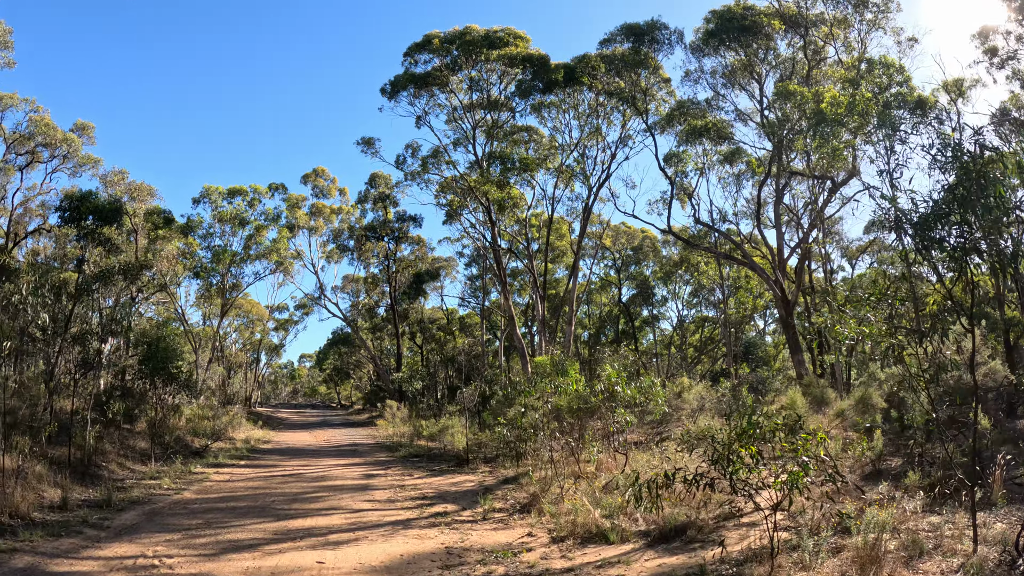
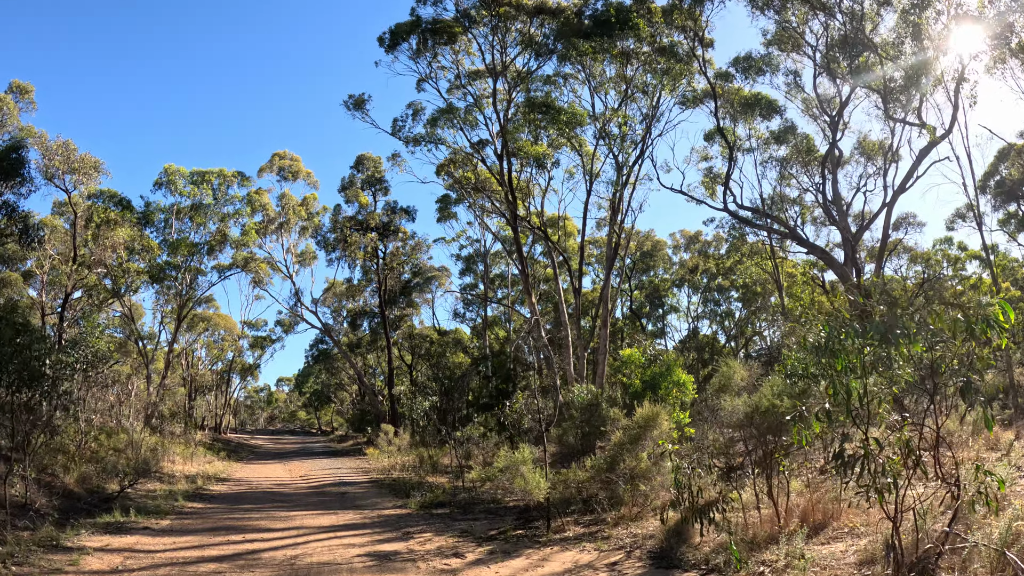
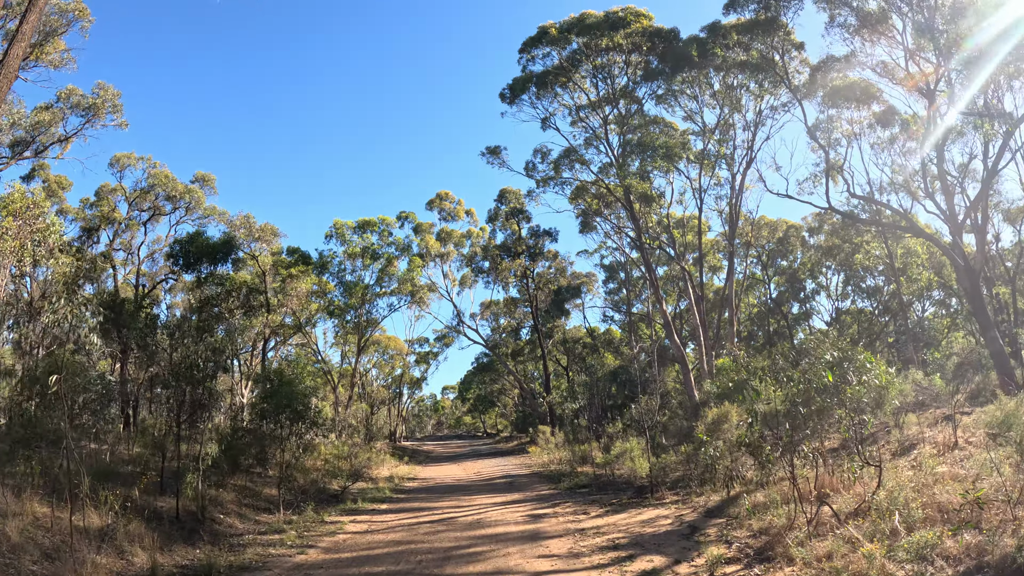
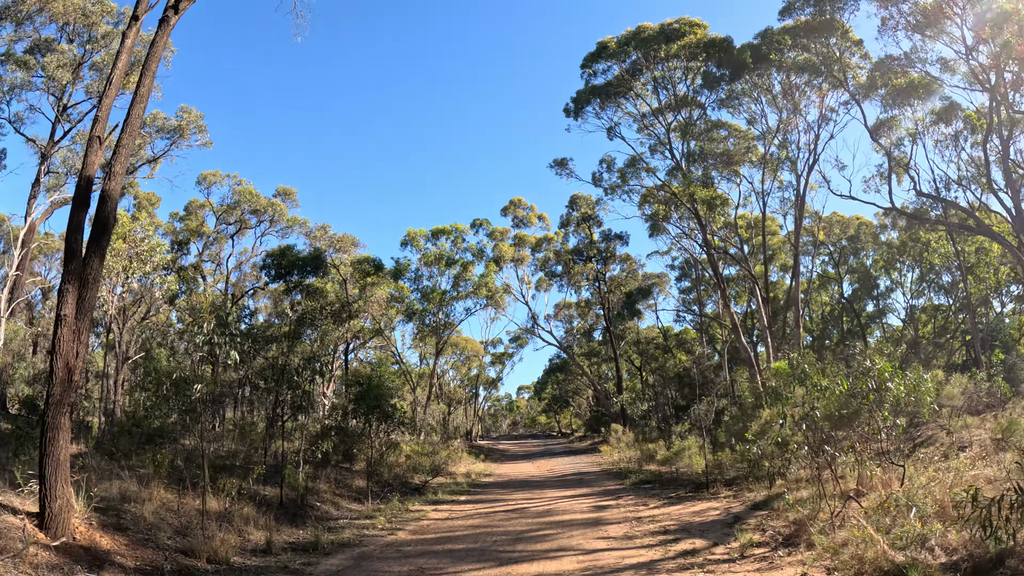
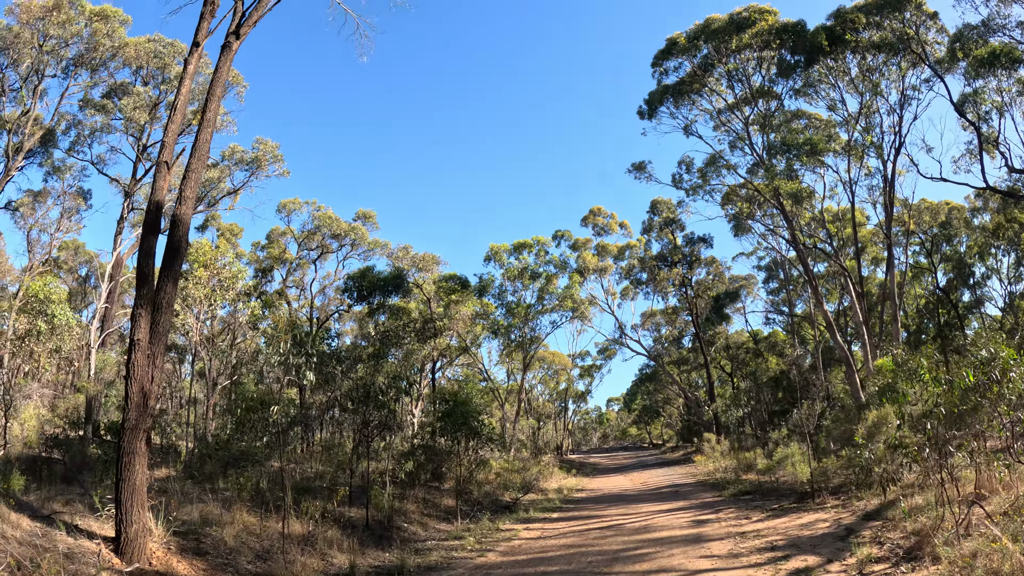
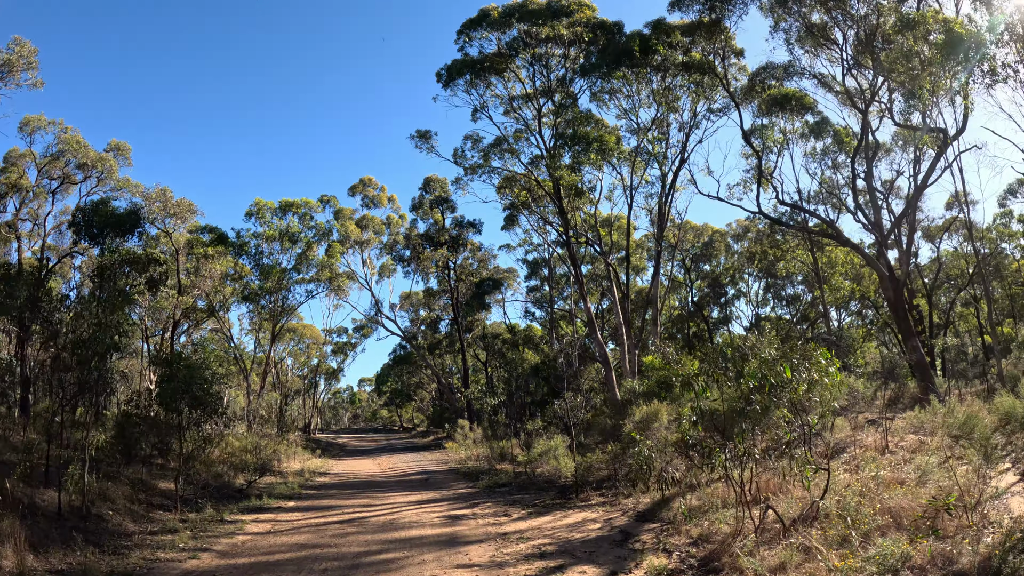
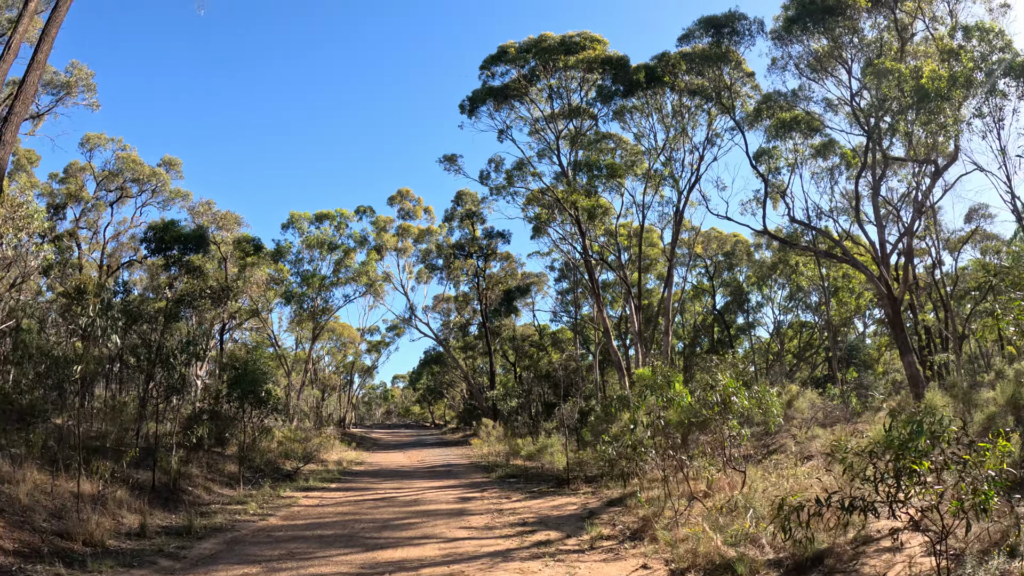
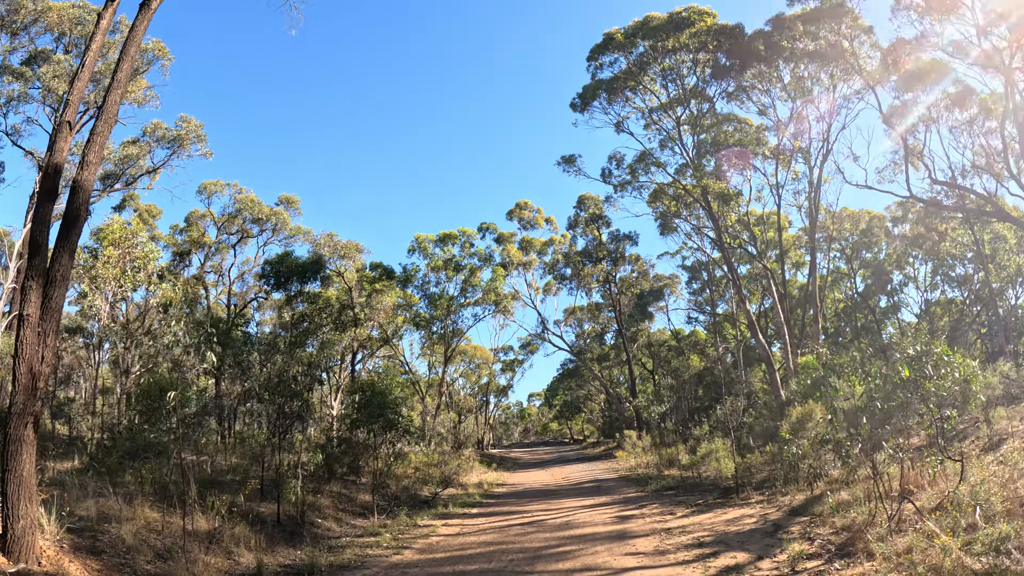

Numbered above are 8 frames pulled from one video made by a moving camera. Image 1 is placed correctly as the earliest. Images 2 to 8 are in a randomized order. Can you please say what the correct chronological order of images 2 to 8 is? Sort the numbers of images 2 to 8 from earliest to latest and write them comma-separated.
7, 4, 5, 8, 3, 6, 2
